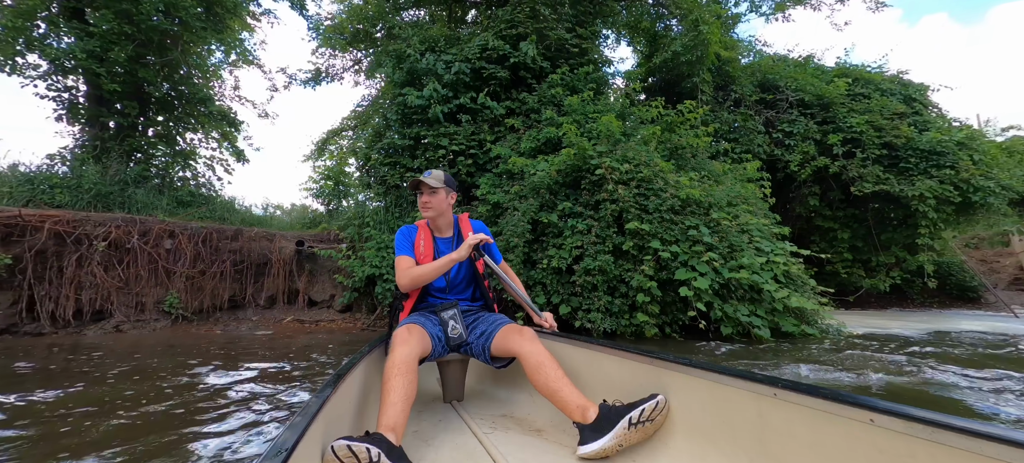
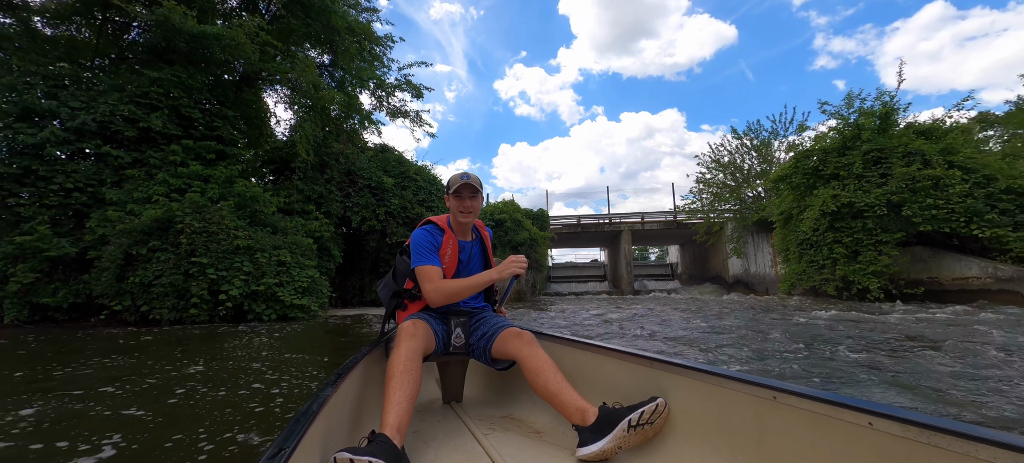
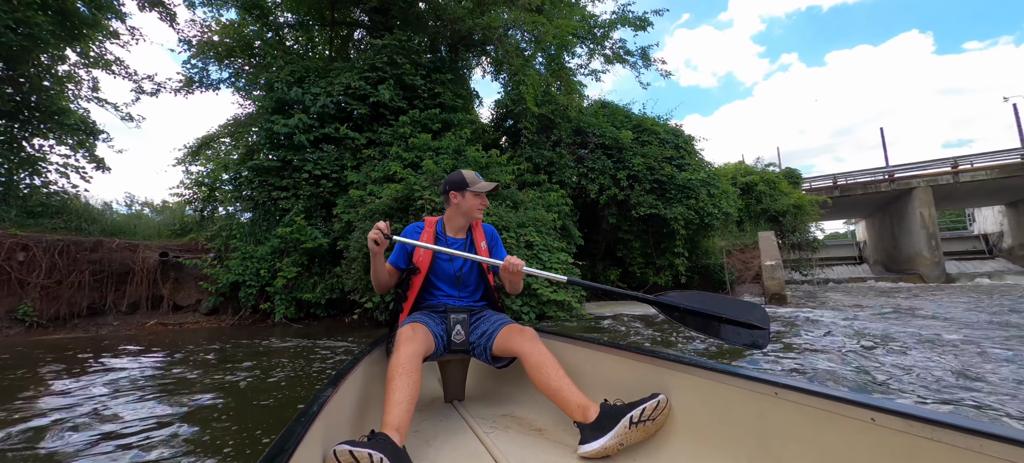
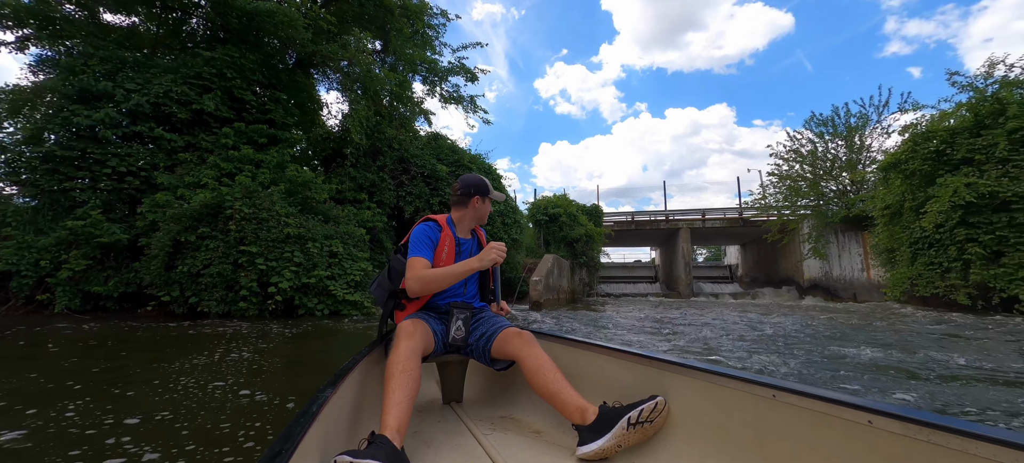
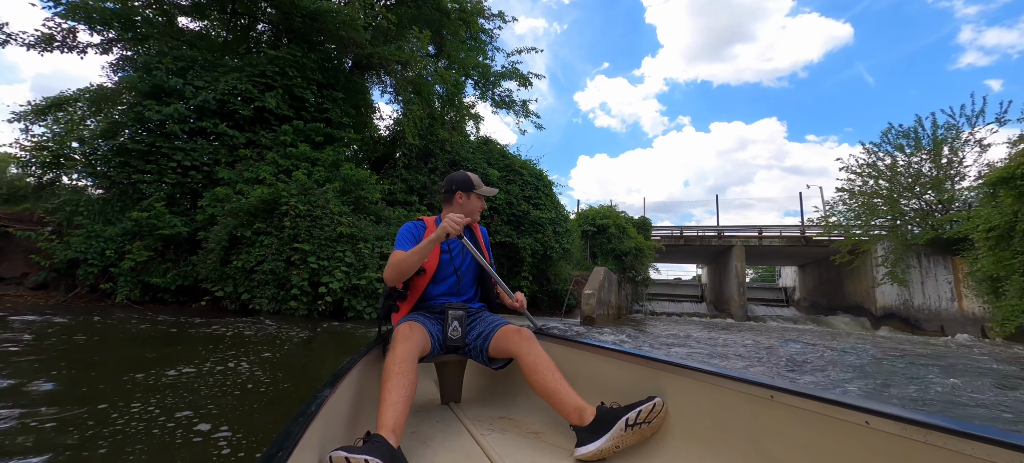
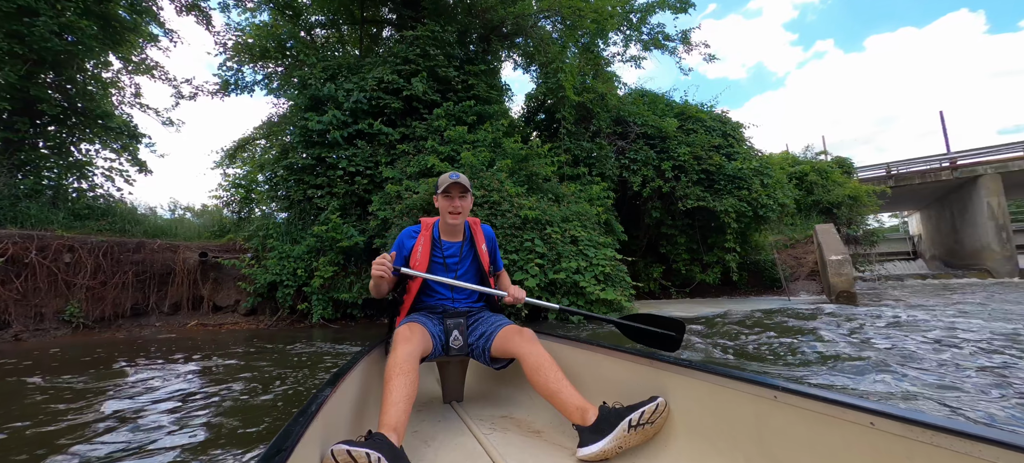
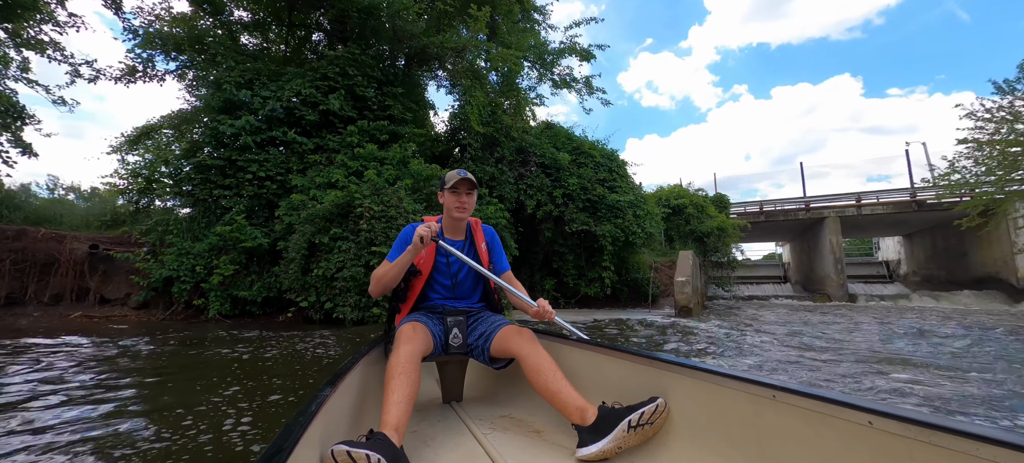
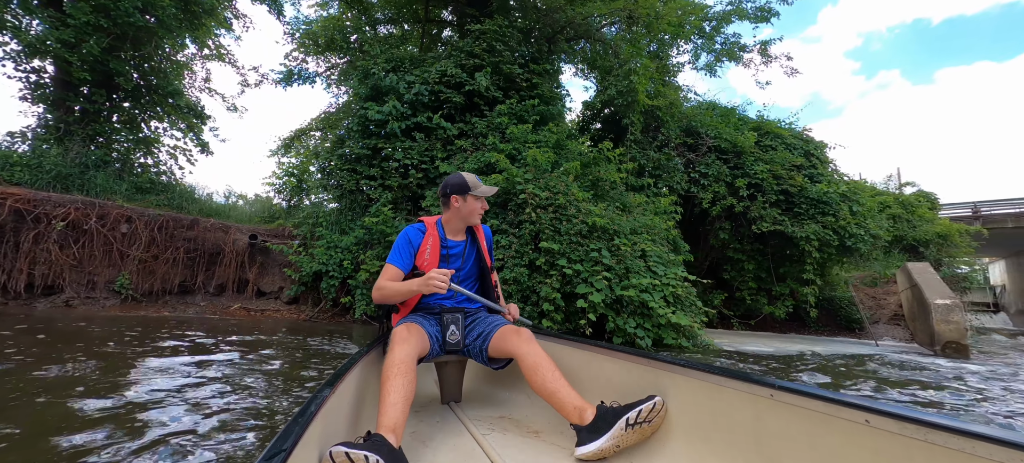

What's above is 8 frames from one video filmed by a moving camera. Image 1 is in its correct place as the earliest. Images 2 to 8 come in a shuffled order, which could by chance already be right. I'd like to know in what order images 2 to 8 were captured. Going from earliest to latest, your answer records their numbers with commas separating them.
8, 6, 3, 7, 5, 4, 2
